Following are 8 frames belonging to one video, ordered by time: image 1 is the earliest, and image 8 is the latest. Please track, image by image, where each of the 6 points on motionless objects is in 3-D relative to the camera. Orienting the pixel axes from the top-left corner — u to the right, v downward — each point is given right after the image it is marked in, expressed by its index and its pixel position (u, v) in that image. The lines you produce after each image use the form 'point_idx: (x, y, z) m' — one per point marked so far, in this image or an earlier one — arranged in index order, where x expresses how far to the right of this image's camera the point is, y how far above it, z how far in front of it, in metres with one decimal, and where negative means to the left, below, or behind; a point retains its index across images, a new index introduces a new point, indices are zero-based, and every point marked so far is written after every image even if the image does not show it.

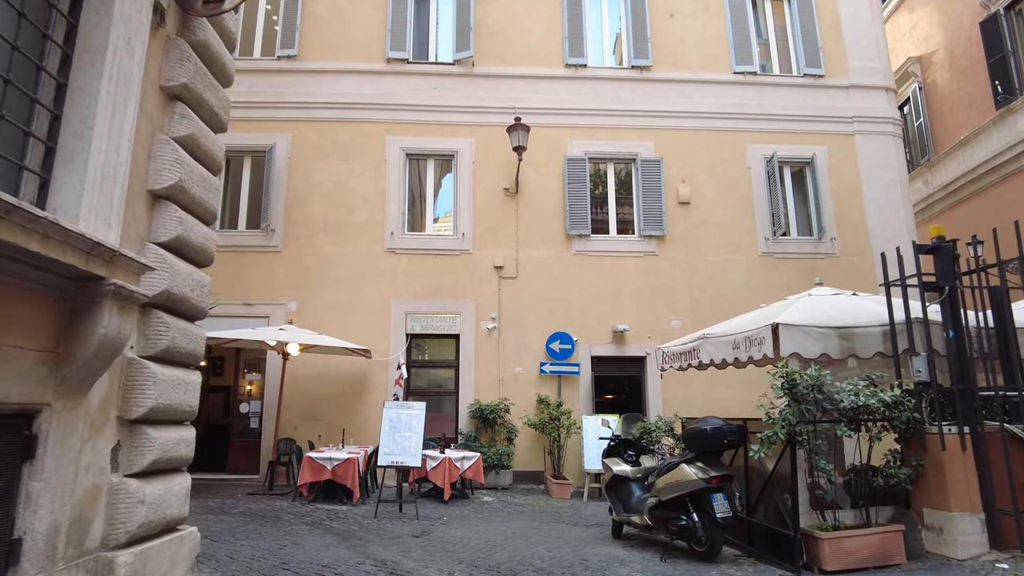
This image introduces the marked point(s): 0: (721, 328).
0: (+2.1, -0.4, +6.5) m
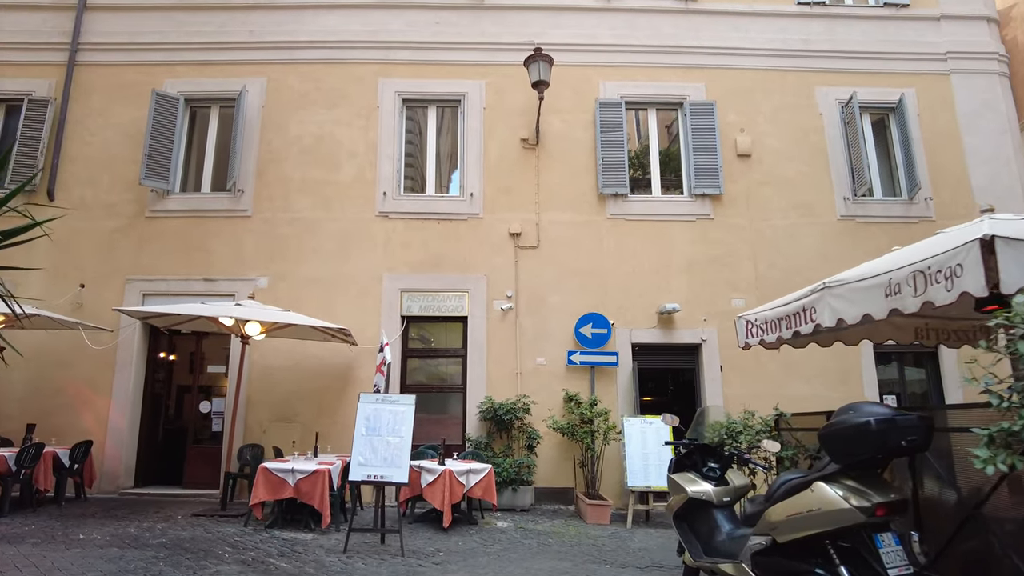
0: (+2.2, +0.1, +4.3) m
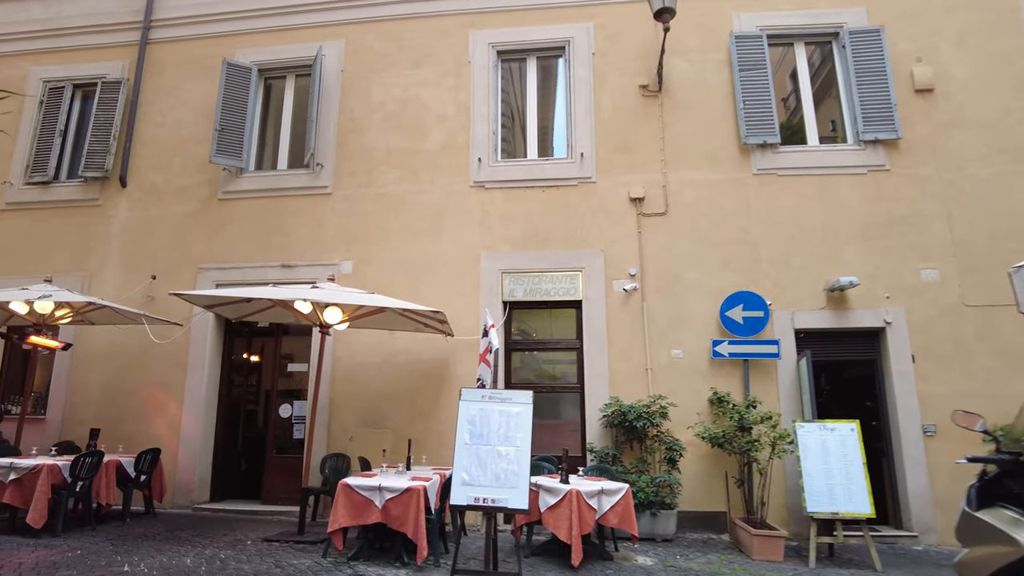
0: (+2.9, +0.5, +2.4) m
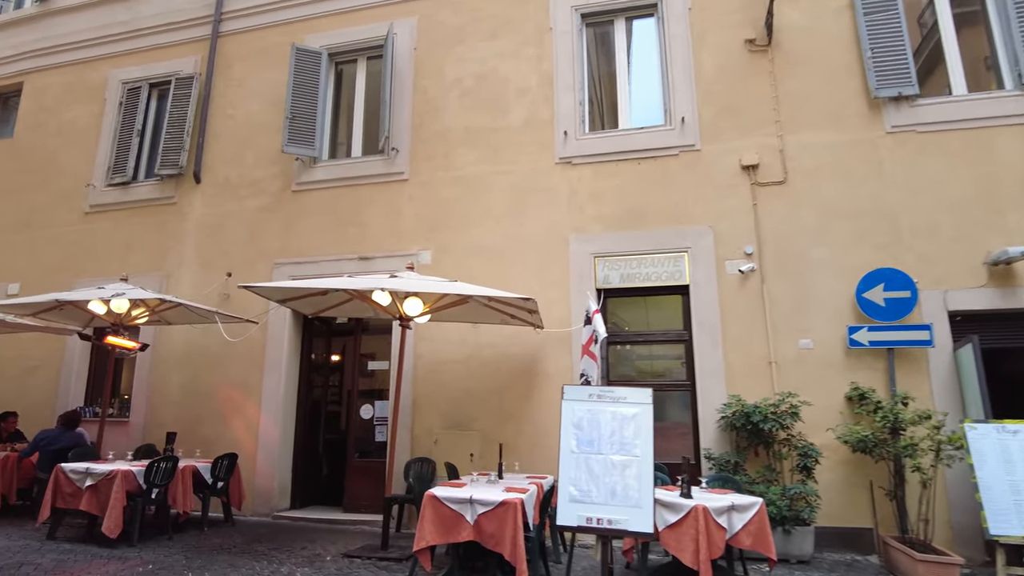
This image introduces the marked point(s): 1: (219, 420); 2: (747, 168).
0: (+3.3, +0.7, +1.3) m
1: (-3.3, -1.5, +7.5) m
2: (+2.3, +1.2, +6.6) m
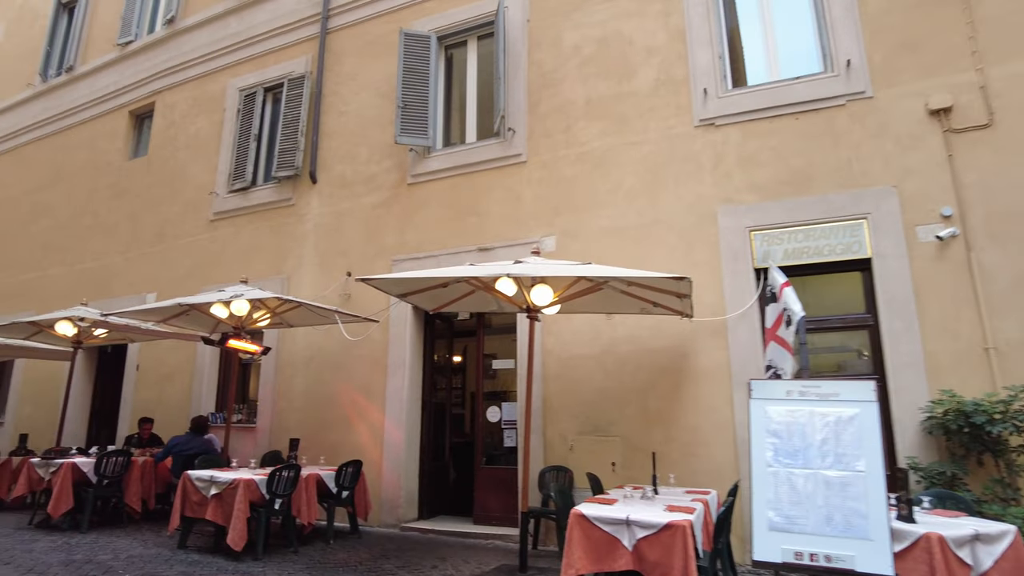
0: (+3.6, +1.0, 0.0) m
1: (-1.9, -1.5, +7.2) m
2: (+3.5, +1.4, +5.4) m
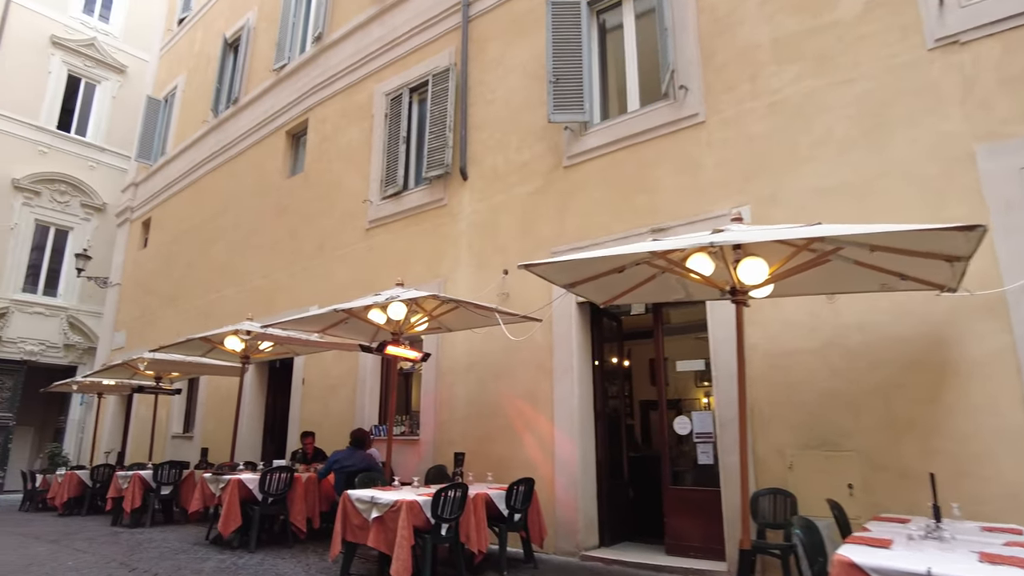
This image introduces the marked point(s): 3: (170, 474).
0: (+3.5, +1.3, -1.6) m
1: (0.0, -1.5, +6.5) m
2: (+4.6, +1.8, +3.6) m
3: (-3.9, -2.1, +7.5) m
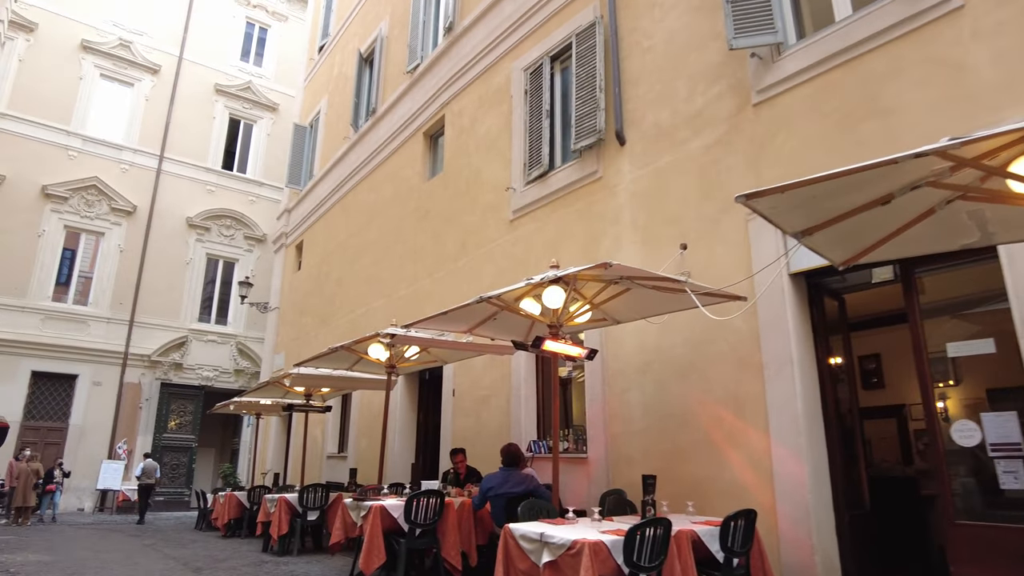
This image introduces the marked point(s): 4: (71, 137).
0: (+3.0, +1.9, -3.5) m
1: (+1.5, -1.3, +5.1) m
2: (+5.2, +2.3, +1.4) m
3: (-2.0, -2.2, +6.8) m
4: (-11.8, +4.0, +17.7) m
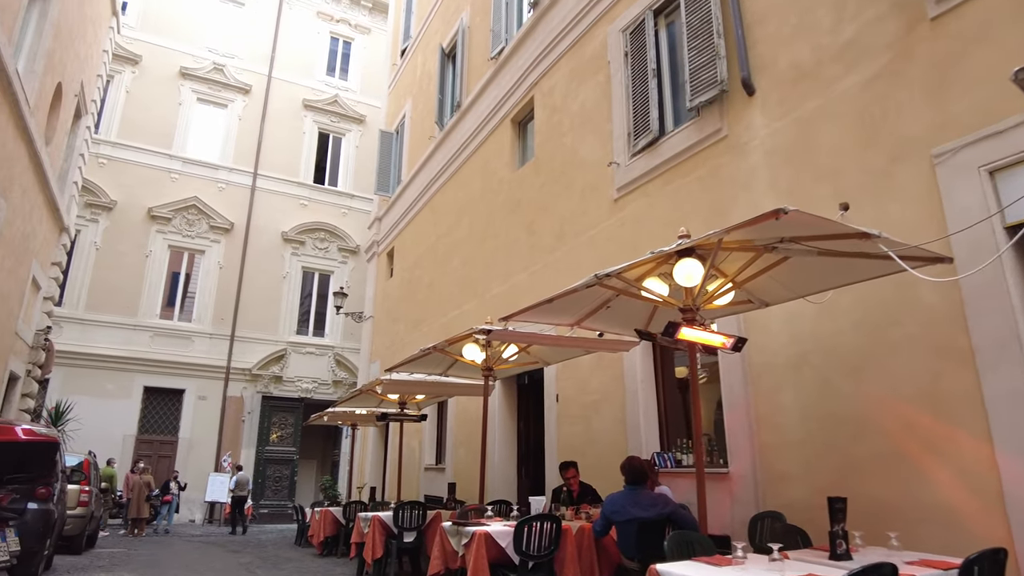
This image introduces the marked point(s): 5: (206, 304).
0: (+2.5, +2.3, -4.8) m
1: (+2.3, -1.1, +3.9) m
2: (+5.3, +2.7, -0.2) m
3: (-0.9, -2.1, +6.1) m
4: (-9.4, +3.6, +18.3) m
5: (-8.3, -0.4, +17.9) m
